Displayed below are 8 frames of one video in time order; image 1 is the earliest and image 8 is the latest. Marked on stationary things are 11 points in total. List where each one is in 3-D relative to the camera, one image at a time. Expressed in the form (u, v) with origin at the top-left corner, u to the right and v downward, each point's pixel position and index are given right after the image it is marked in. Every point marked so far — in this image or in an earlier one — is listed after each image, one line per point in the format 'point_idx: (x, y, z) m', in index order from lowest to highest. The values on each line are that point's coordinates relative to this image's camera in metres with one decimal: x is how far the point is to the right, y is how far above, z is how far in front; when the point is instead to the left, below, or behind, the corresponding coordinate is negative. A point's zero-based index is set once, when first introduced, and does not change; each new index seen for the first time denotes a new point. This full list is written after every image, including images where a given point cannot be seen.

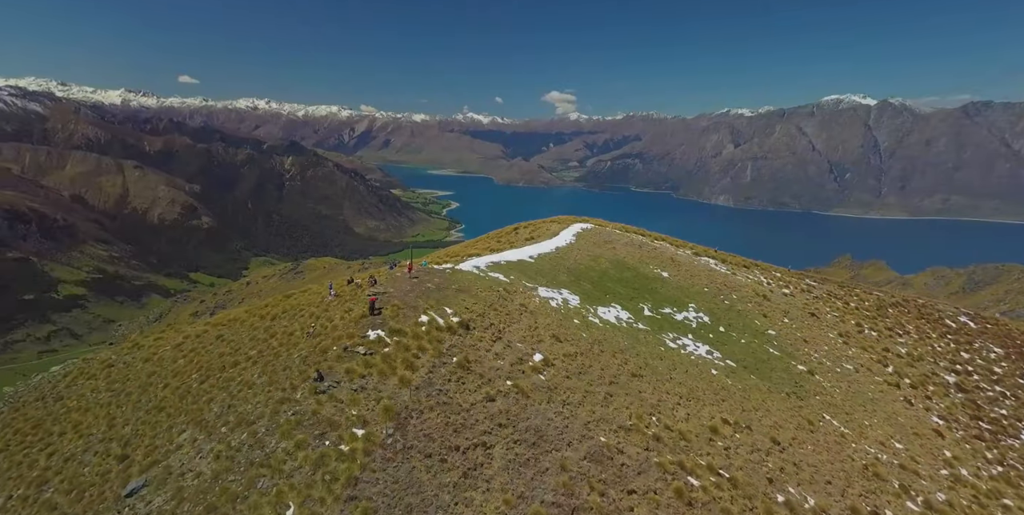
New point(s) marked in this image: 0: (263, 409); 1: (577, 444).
0: (-9.7, -6.0, +17.0) m
1: (+2.6, -7.5, +18.2) m
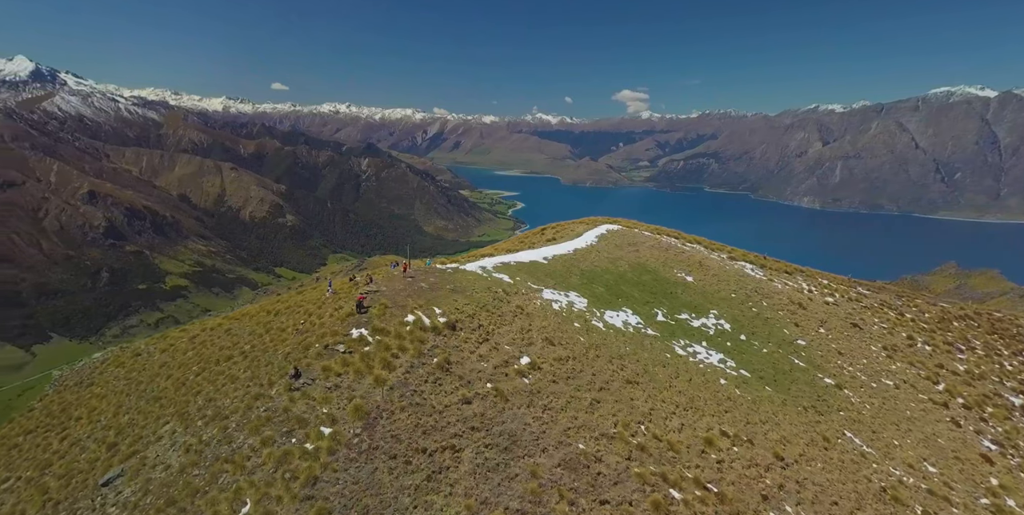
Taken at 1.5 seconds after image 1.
0: (-10.7, -5.8, +17.2) m
1: (+1.6, -7.5, +17.6) m
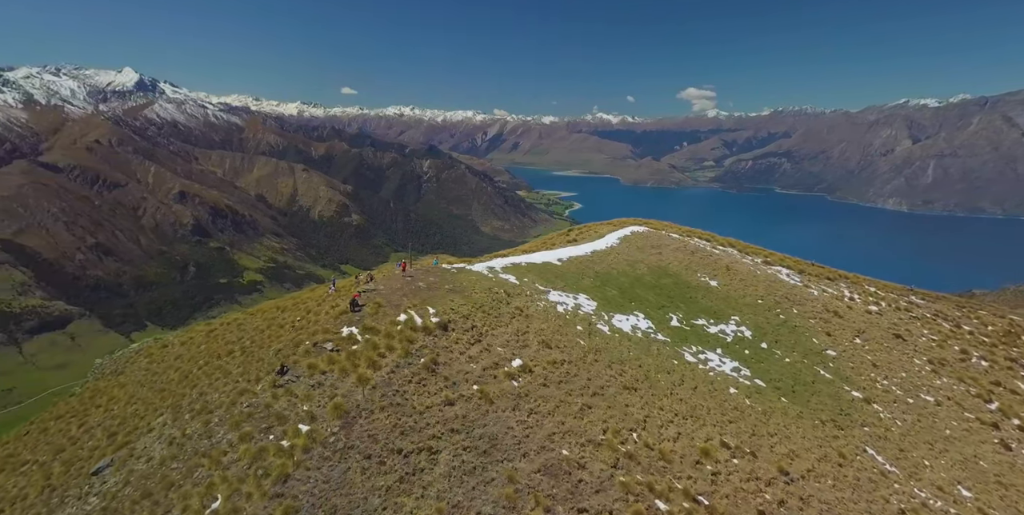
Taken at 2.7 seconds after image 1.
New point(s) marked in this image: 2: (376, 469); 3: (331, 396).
0: (-11.5, -5.7, +17.5) m
1: (+0.8, -7.6, +17.1) m
2: (-4.6, -7.1, +15.0) m
3: (-7.0, -5.4, +17.3) m
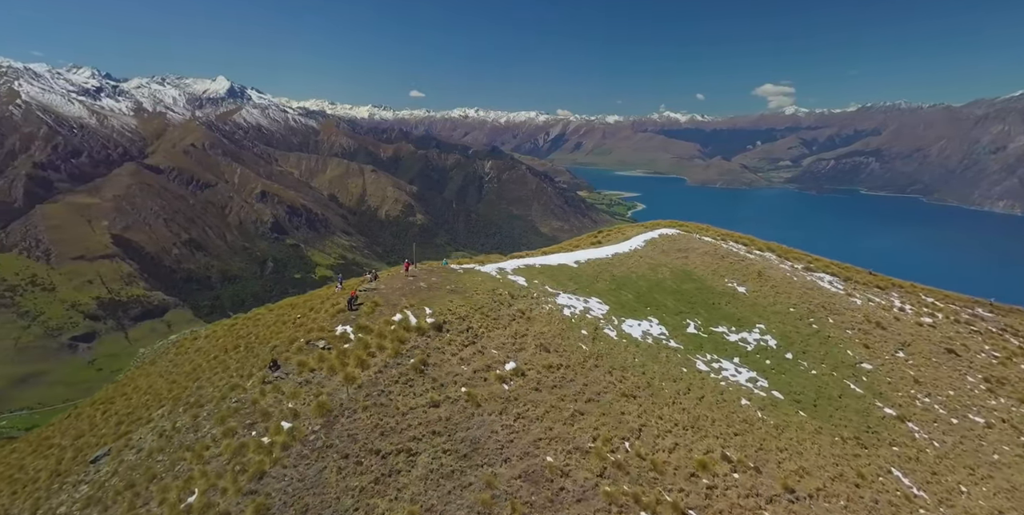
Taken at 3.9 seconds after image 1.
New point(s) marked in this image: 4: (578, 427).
0: (-12.1, -5.6, +18.1) m
1: (+0.1, -7.7, +16.8) m
2: (-5.4, -7.1, +15.0) m
3: (-7.7, -5.3, +17.5) m
4: (+2.9, -7.4, +19.6) m
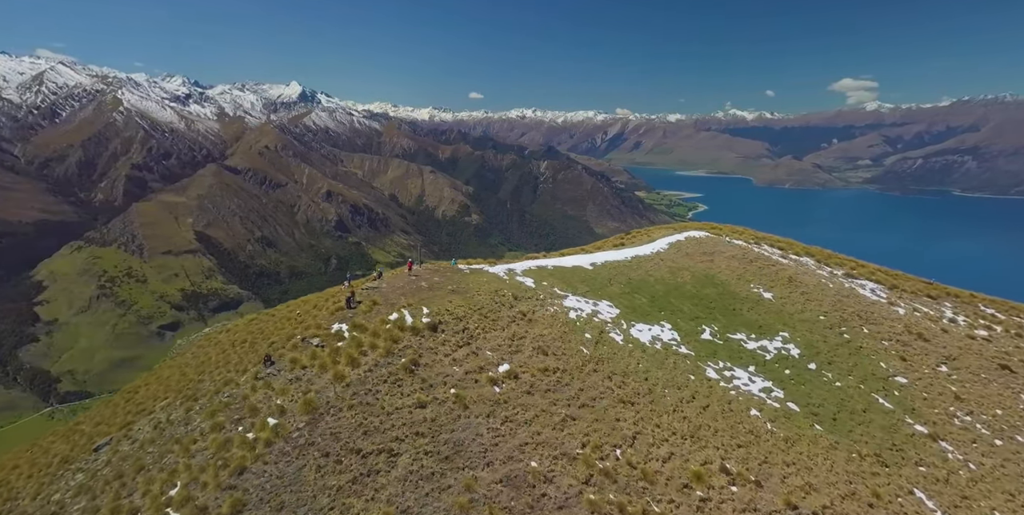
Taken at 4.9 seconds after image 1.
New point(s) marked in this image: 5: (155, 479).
0: (-12.6, -5.5, +18.6) m
1: (-0.6, -7.7, +16.6) m
2: (-6.2, -7.1, +15.2) m
3: (-8.2, -5.2, +17.8) m
4: (+2.4, -7.5, +19.2) m
5: (-11.8, -7.3, +14.9) m
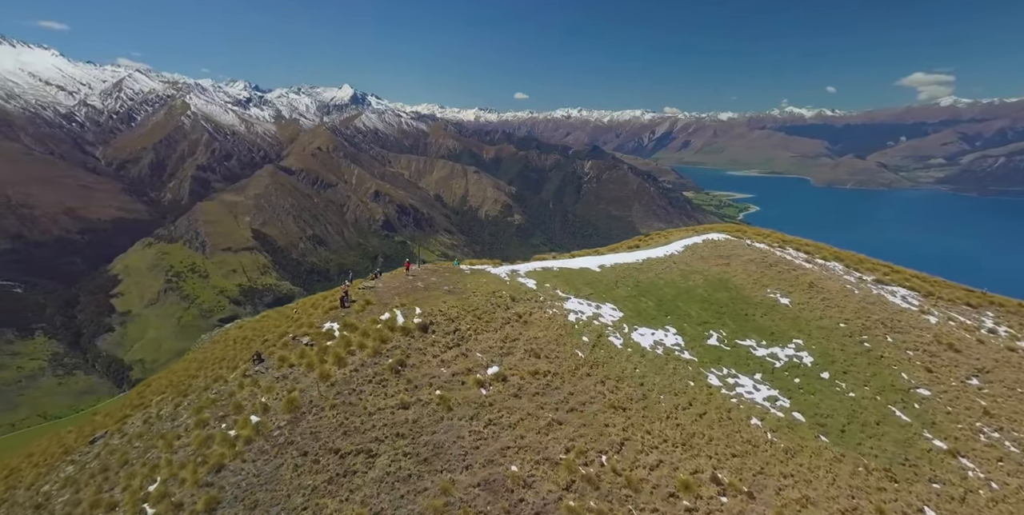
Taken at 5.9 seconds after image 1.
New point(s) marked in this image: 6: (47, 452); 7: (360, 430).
0: (-13.3, -5.4, +19.1) m
1: (-1.4, -7.8, +16.5) m
2: (-7.0, -7.1, +15.3) m
3: (-8.9, -5.2, +18.1) m
4: (+1.7, -7.6, +19.0) m
5: (-12.6, -7.2, +15.3) m
6: (-20.9, -8.8, +20.2) m
7: (-5.7, -6.4, +16.9) m
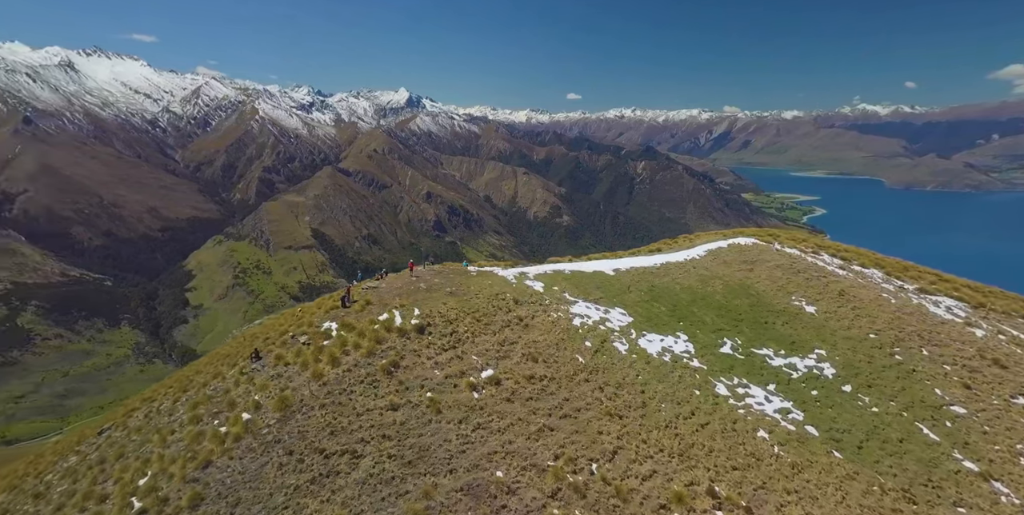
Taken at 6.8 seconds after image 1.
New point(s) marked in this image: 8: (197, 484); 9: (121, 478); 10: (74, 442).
0: (-13.7, -5.3, +19.7) m
1: (-2.0, -7.9, +16.5) m
2: (-7.6, -7.1, +15.6) m
3: (-9.4, -5.2, +18.5) m
4: (+1.2, -7.8, +18.8) m
5: (-13.2, -7.1, +15.9) m
6: (-21.3, -8.6, +21.3) m
7: (-6.2, -6.5, +17.1) m
8: (-10.4, -7.2, +15.0) m
9: (-13.4, -7.5, +15.6) m
10: (-19.3, -8.0, +20.2) m
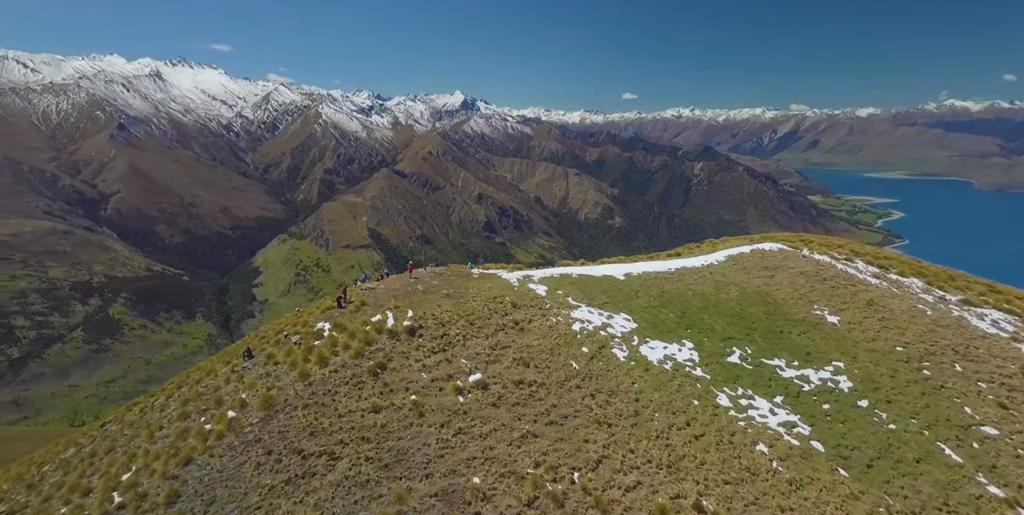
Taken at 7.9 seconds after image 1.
0: (-14.3, -5.3, +20.4) m
1: (-2.8, -8.1, +16.6) m
2: (-8.5, -7.2, +16.0) m
3: (-10.1, -5.2, +19.0) m
4: (+0.5, -8.0, +18.8) m
5: (-14.1, -7.1, +16.6) m
6: (-21.9, -8.4, +22.3) m
7: (-7.1, -6.6, +17.4) m
8: (-11.3, -7.2, +15.5) m
9: (-14.3, -7.5, +16.2) m
10: (-20.0, -7.9, +21.1) m
